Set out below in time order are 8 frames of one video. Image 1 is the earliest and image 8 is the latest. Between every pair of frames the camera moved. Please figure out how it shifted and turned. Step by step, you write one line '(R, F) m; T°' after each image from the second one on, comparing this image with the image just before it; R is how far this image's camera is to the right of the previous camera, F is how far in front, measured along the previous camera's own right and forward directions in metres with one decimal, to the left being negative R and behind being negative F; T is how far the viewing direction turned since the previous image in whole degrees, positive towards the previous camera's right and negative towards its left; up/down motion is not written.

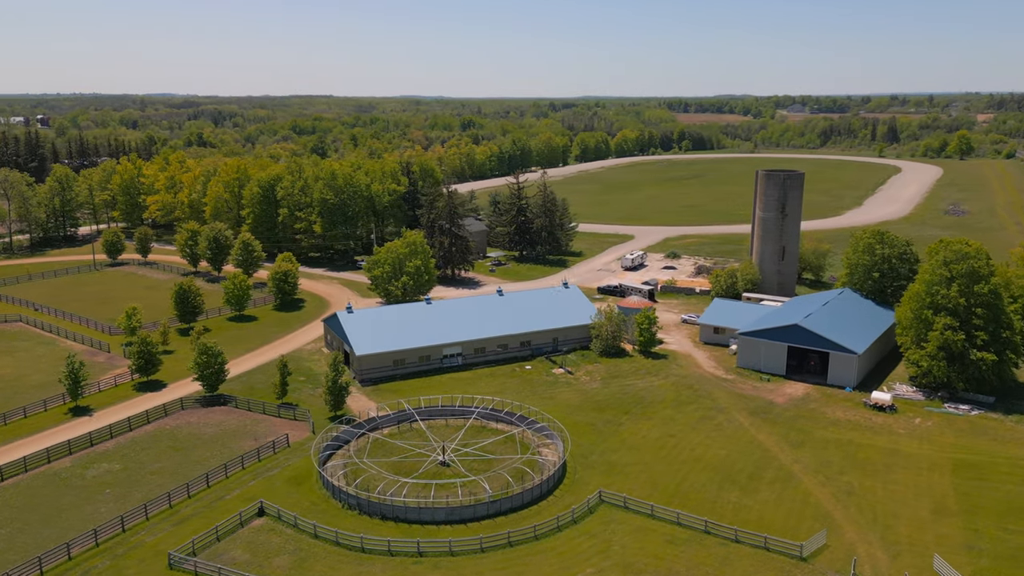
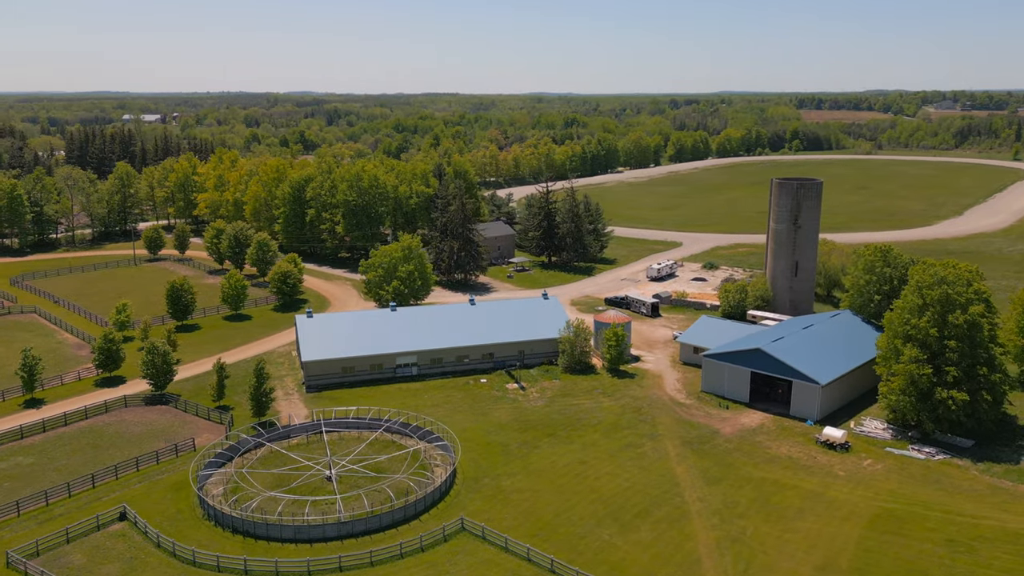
(+8.5, +1.7) m; -9°
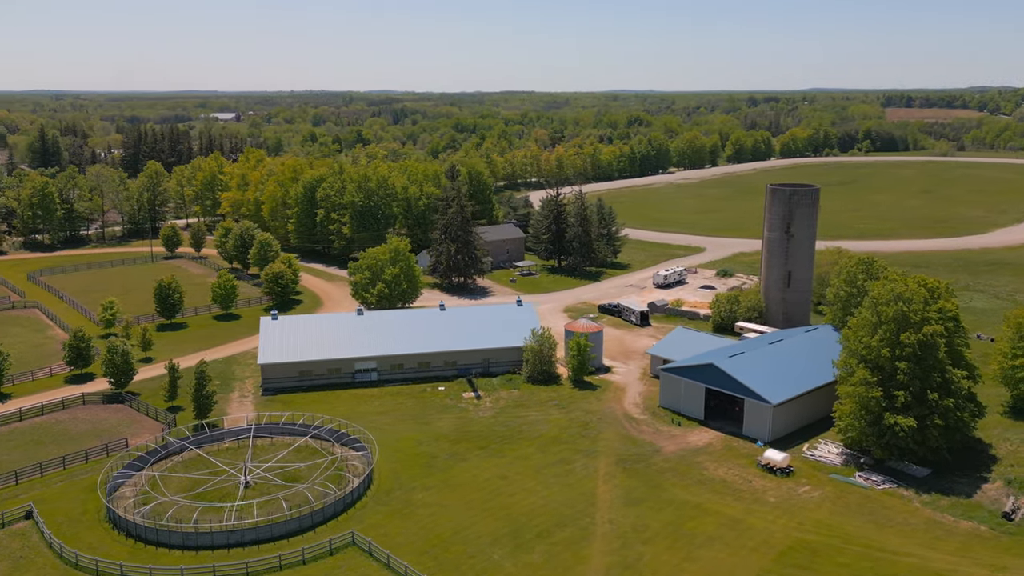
(+5.9, +0.9) m; -5°
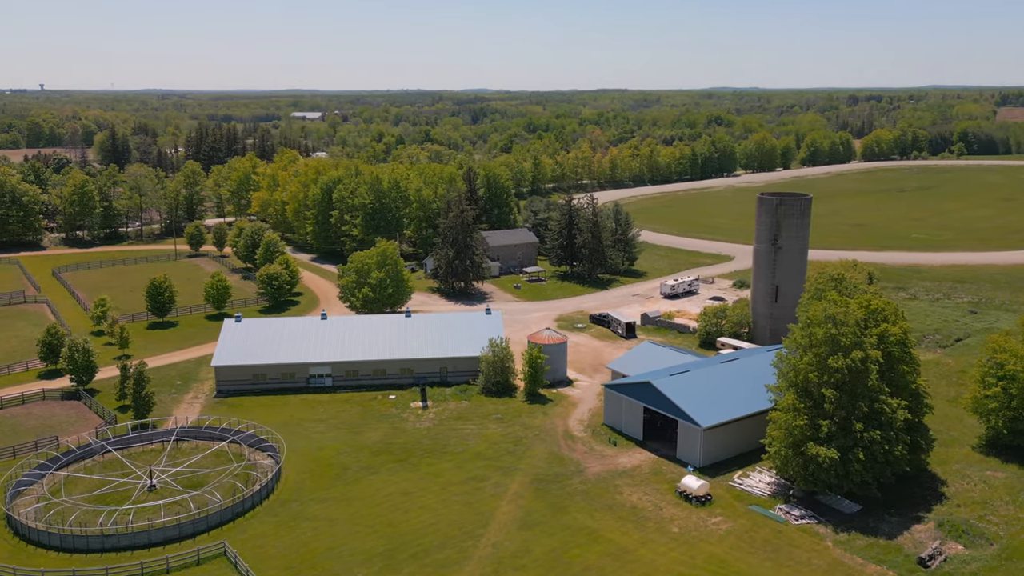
(+6.9, +1.2) m; -6°
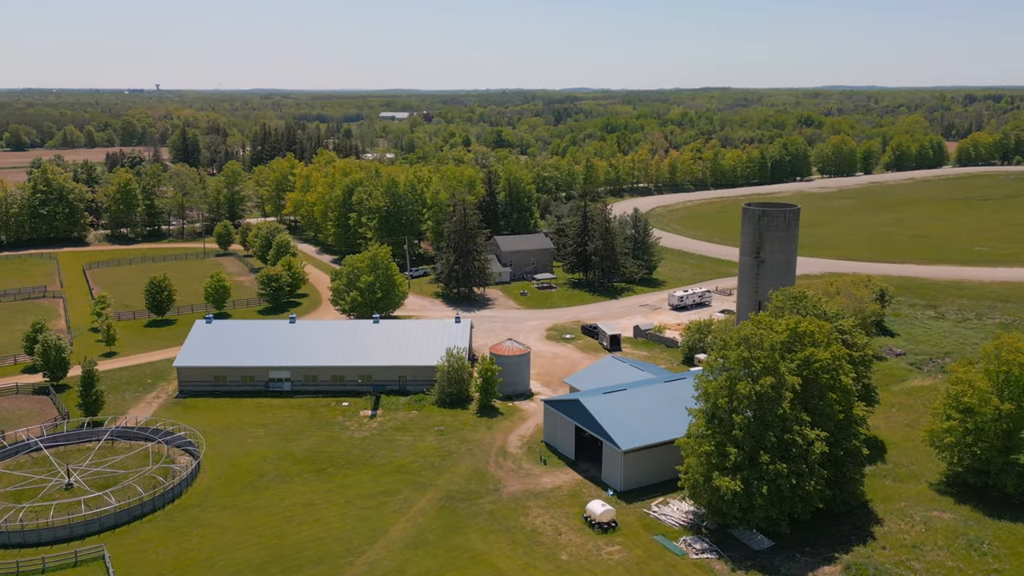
(+6.9, +1.2) m; -7°
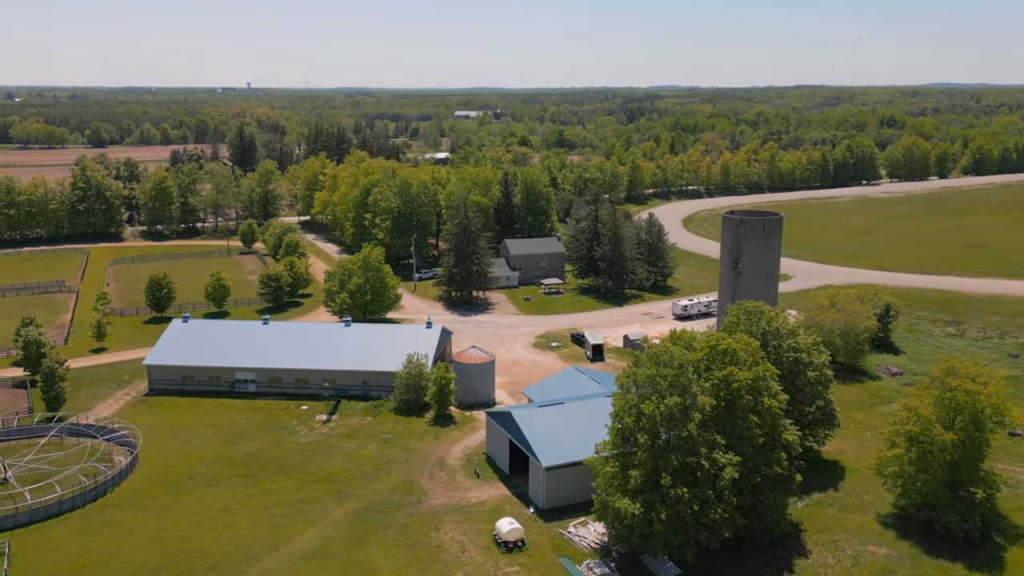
(+6.0, +1.0) m; -6°
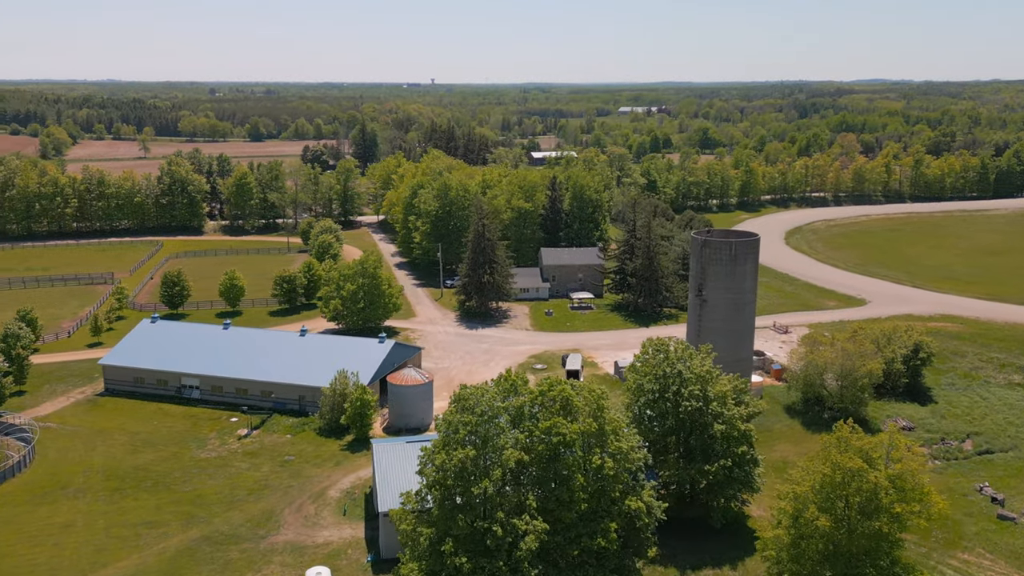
(+11.1, +4.4) m; -12°
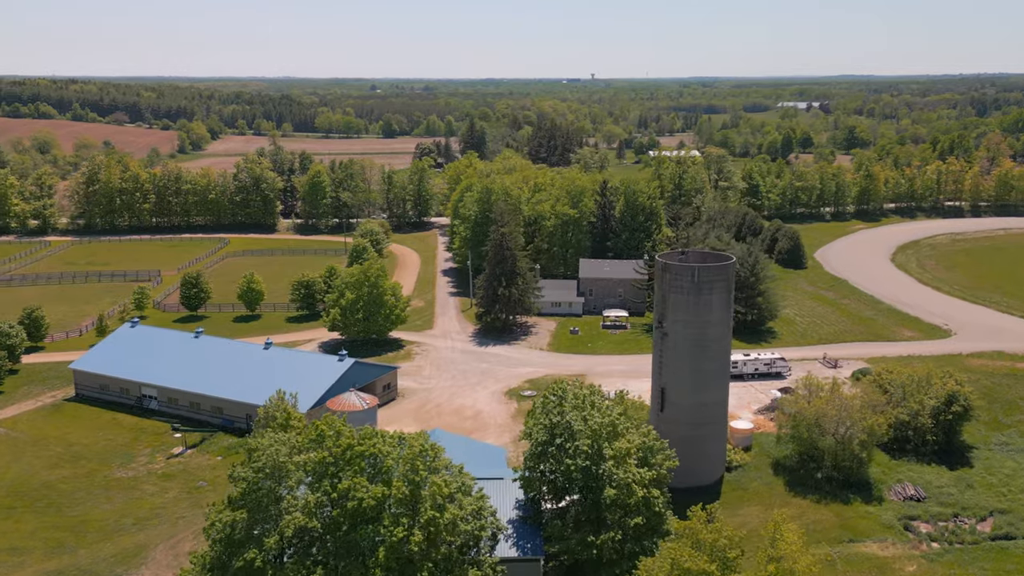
(+8.9, +4.9) m; -11°
